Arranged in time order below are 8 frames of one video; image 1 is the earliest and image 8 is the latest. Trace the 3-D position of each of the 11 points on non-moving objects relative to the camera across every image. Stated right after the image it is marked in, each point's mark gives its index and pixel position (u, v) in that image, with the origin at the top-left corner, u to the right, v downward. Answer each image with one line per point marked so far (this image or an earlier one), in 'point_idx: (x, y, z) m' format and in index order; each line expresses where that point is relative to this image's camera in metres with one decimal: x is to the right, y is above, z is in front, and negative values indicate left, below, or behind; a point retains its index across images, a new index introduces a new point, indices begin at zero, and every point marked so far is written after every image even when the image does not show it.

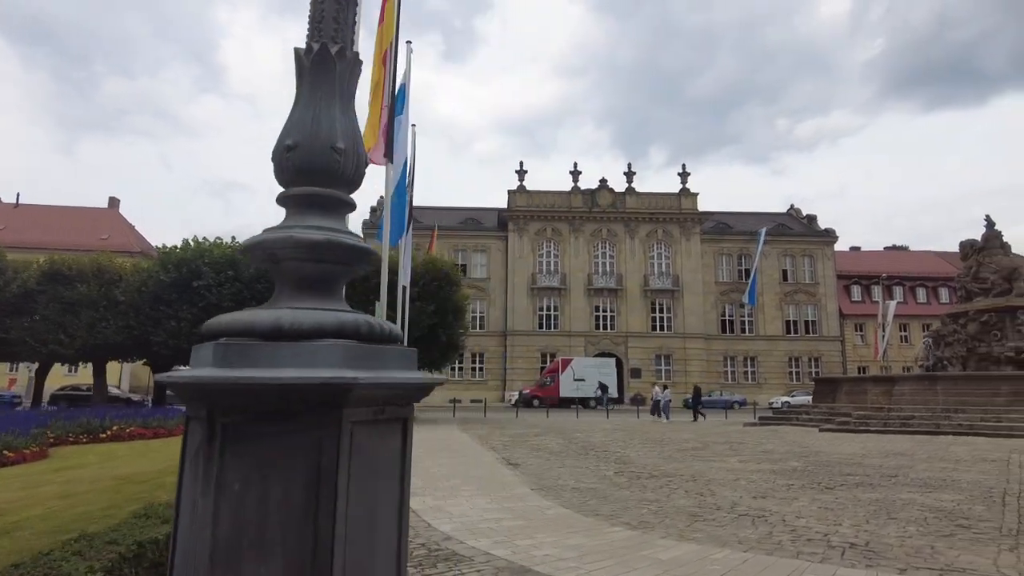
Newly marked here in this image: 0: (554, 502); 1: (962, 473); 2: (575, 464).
0: (+0.5, -2.8, +8.5) m
1: (+7.1, -3.0, +10.2) m
2: (+1.2, -3.4, +12.5) m
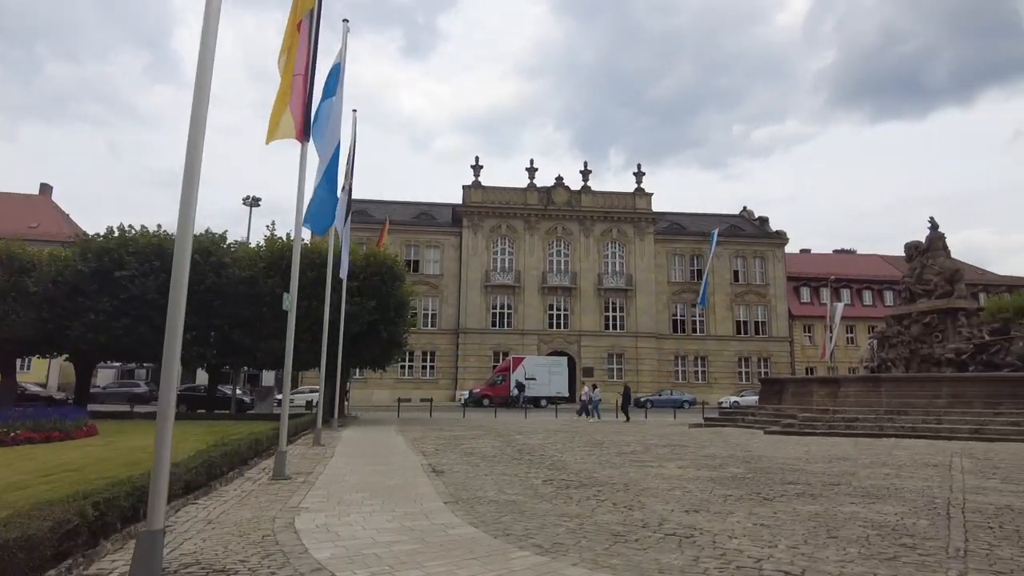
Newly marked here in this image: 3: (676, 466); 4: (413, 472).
0: (-0.6, -2.7, +7.6) m
1: (+5.9, -2.9, +9.7) m
2: (-0.1, -3.3, +11.5) m
3: (+3.0, -3.3, +12.0) m
4: (-1.8, -3.3, +11.6) m
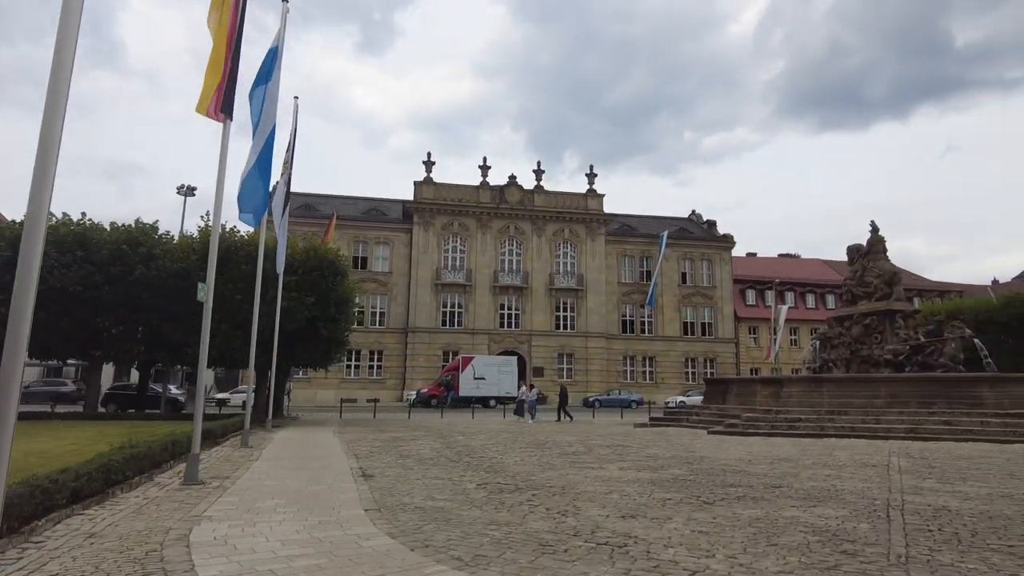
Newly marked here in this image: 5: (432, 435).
0: (-1.4, -2.6, +6.9) m
1: (+4.9, -2.9, +9.5) m
2: (-1.2, -3.2, +10.9) m
3: (+1.9, -3.2, +11.6) m
4: (-2.9, -3.2, +10.9) m
5: (-2.4, -4.4, +19.4) m
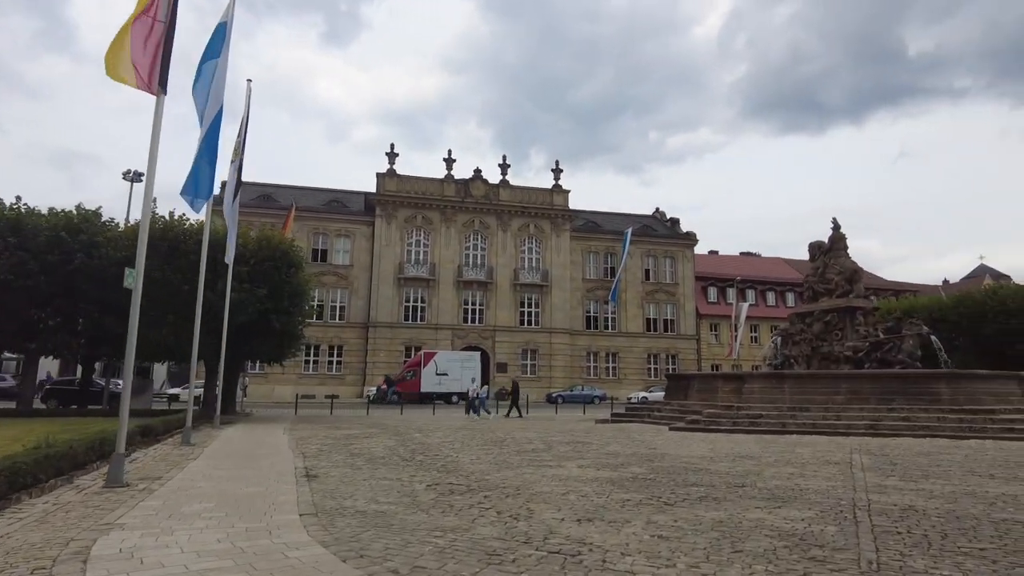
0: (-1.9, -2.4, +6.3) m
1: (+4.2, -2.8, +9.2) m
2: (-2.0, -3.0, +10.3) m
3: (+1.1, -3.1, +11.1) m
4: (-3.6, -3.0, +10.2) m
5: (-3.6, -4.2, +18.7) m
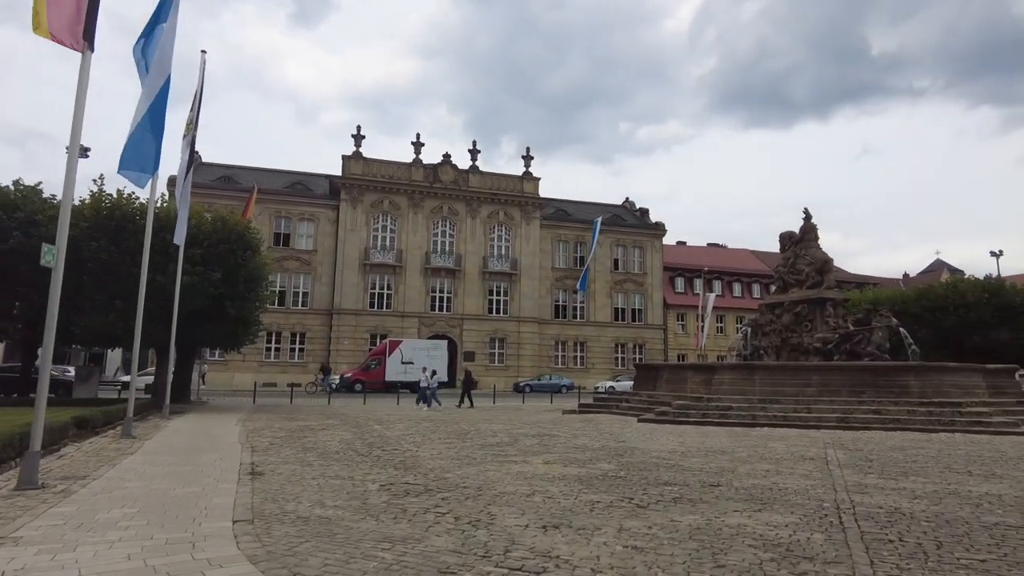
0: (-2.3, -2.3, +5.5) m
1: (+3.7, -2.6, +8.7) m
2: (-2.6, -2.7, +9.5) m
3: (+0.5, -2.8, +10.5) m
4: (-4.2, -2.7, +9.3) m
5: (-4.6, -3.8, +17.9) m
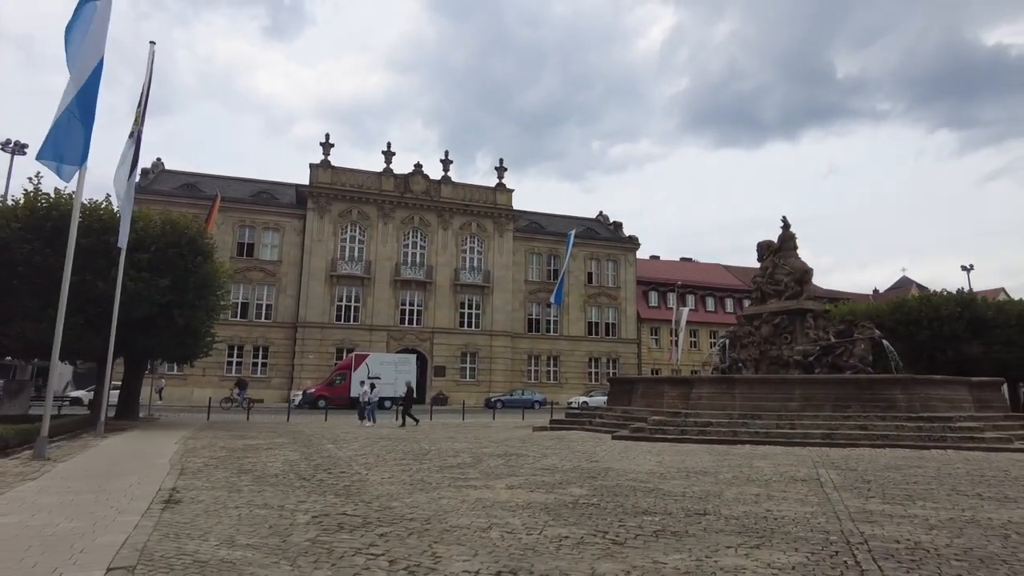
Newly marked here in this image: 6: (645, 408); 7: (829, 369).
0: (-2.7, -2.1, +4.2) m
1: (+3.2, -2.6, +7.7) m
2: (-3.1, -2.7, +8.2) m
3: (-0.1, -2.9, +9.3) m
4: (-4.7, -2.7, +7.9) m
5: (-5.5, -3.9, +16.5) m
6: (+3.9, -3.5, +18.6) m
7: (+9.7, -2.5, +19.7) m
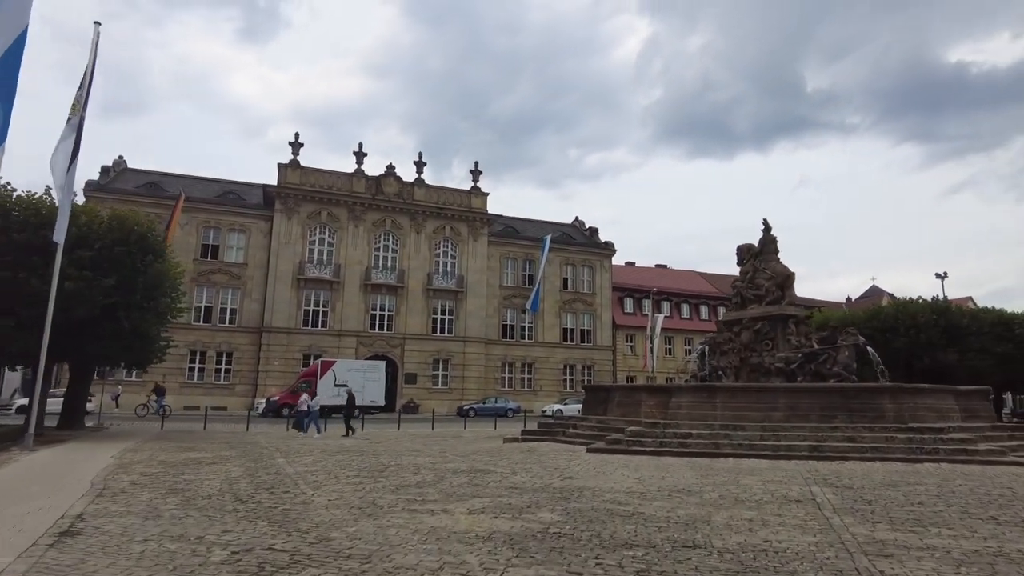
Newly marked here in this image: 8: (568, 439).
0: (-3.0, -2.0, +3.1) m
1: (+2.8, -2.6, +6.7) m
2: (-3.5, -2.6, +7.0) m
3: (-0.6, -2.8, +8.2) m
4: (-5.2, -2.6, +6.7) m
5: (-6.3, -3.9, +15.1) m
6: (+3.0, -3.5, +17.7) m
7: (+8.8, -2.6, +18.9) m
8: (+1.6, -4.2, +18.1) m
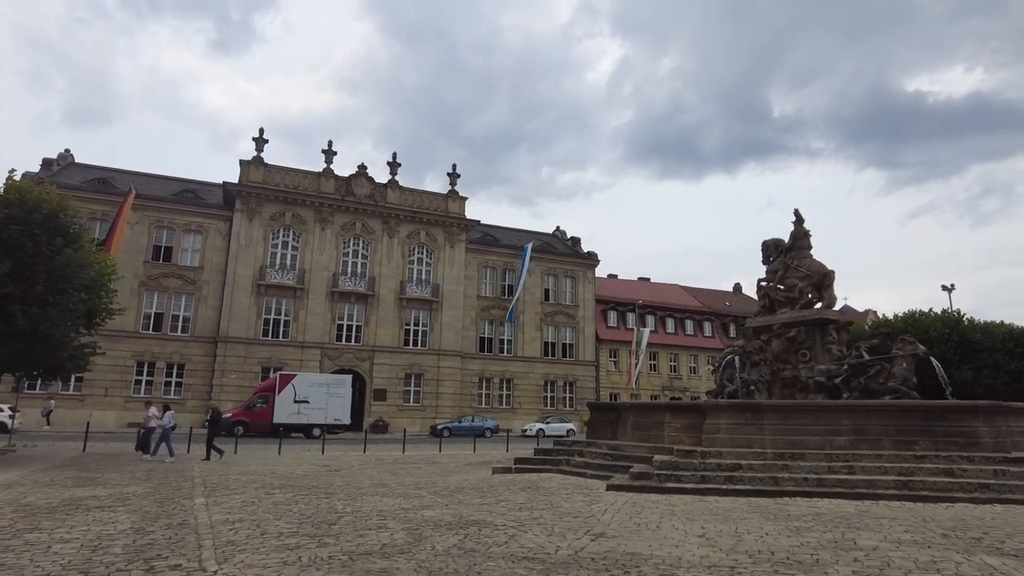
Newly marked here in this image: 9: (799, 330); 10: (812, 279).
0: (-2.5, -1.5, -0.5) m
1: (+3.1, -2.1, +3.4) m
2: (-3.2, -2.2, +3.4) m
3: (-0.3, -2.4, +4.7) m
4: (-4.8, -2.1, +3.0) m
5: (-6.3, -3.6, +11.4) m
6: (+2.9, -3.4, +14.3) m
7: (+8.6, -2.6, +15.8) m
8: (+1.4, -4.1, +14.7) m
9: (+7.7, -1.1, +17.2) m
10: (+8.2, +0.3, +17.7) m
